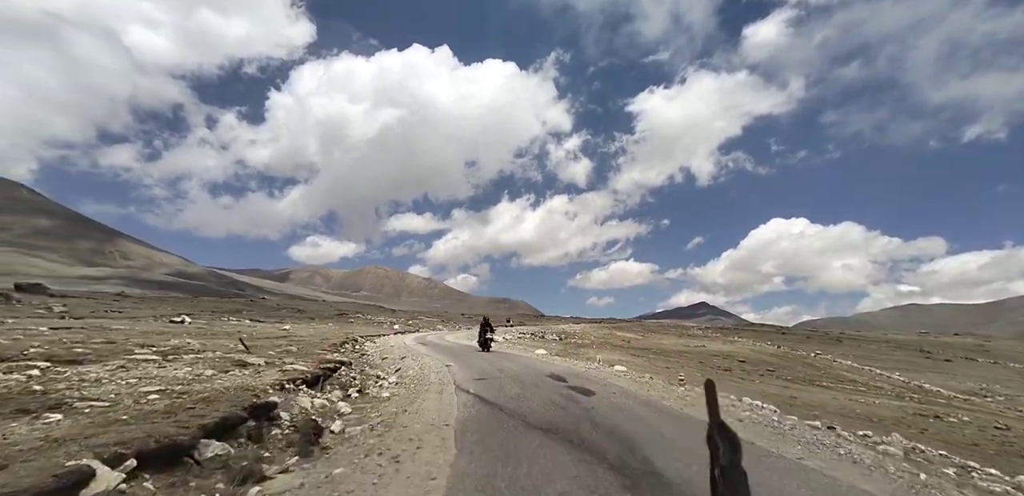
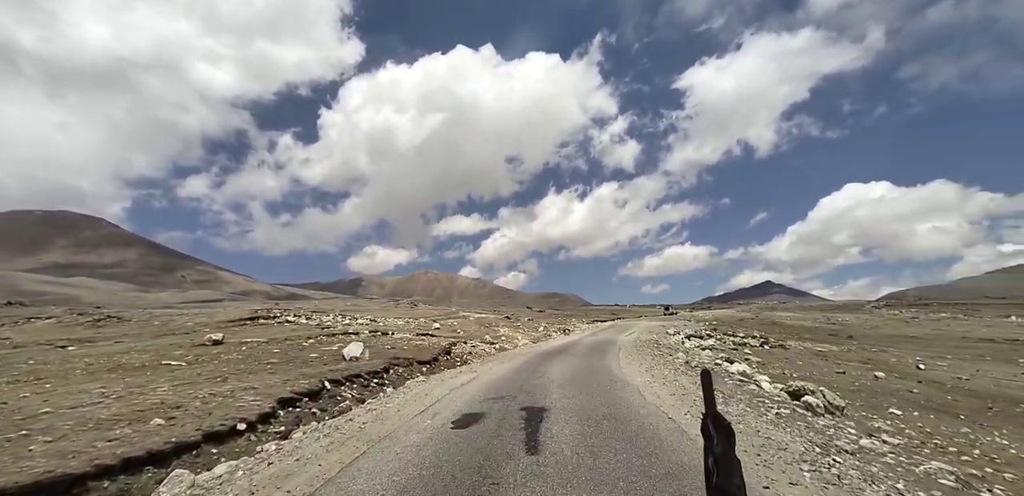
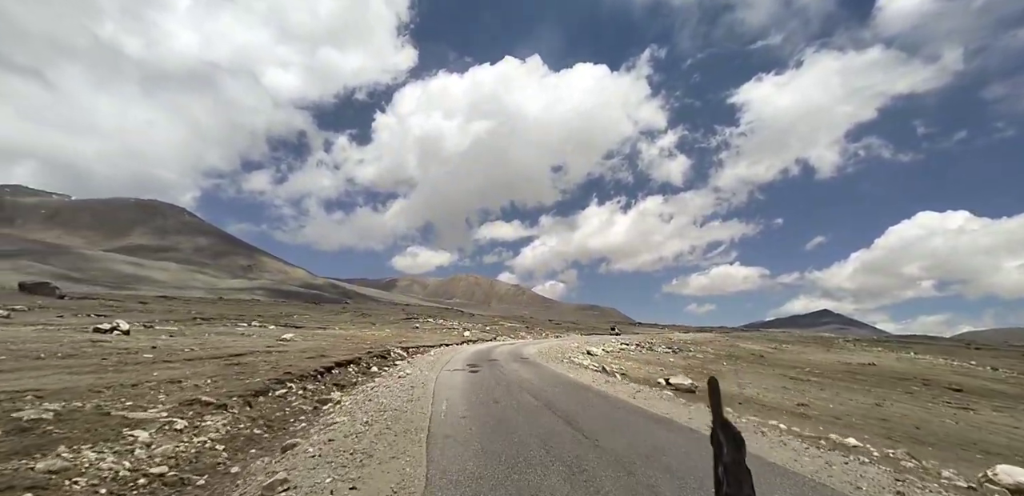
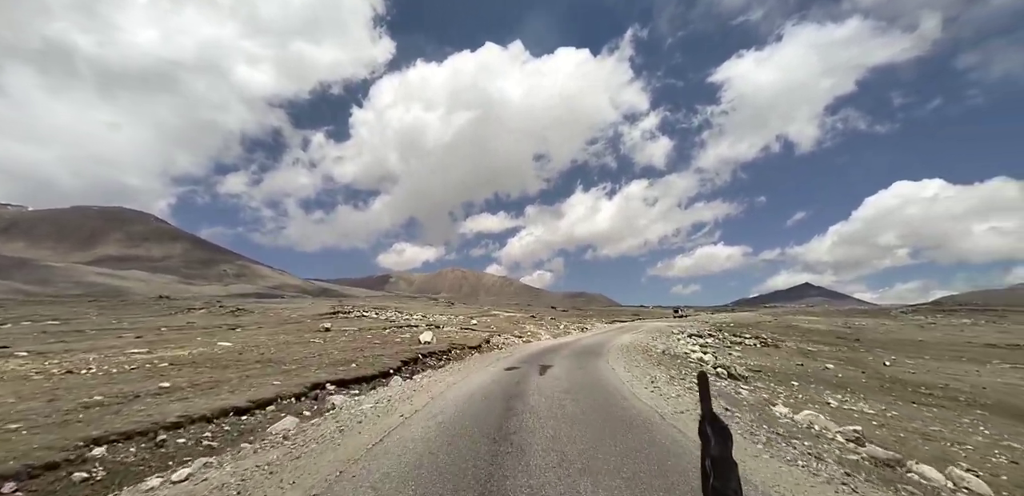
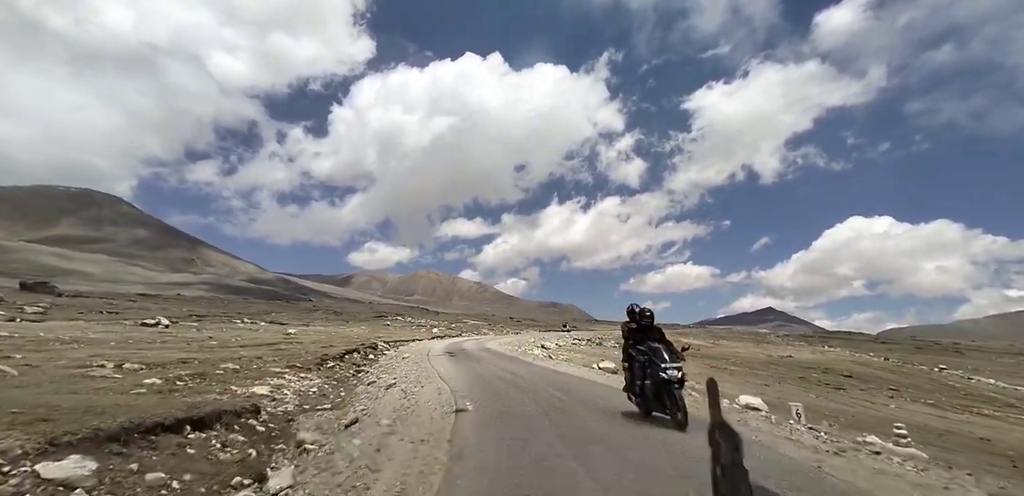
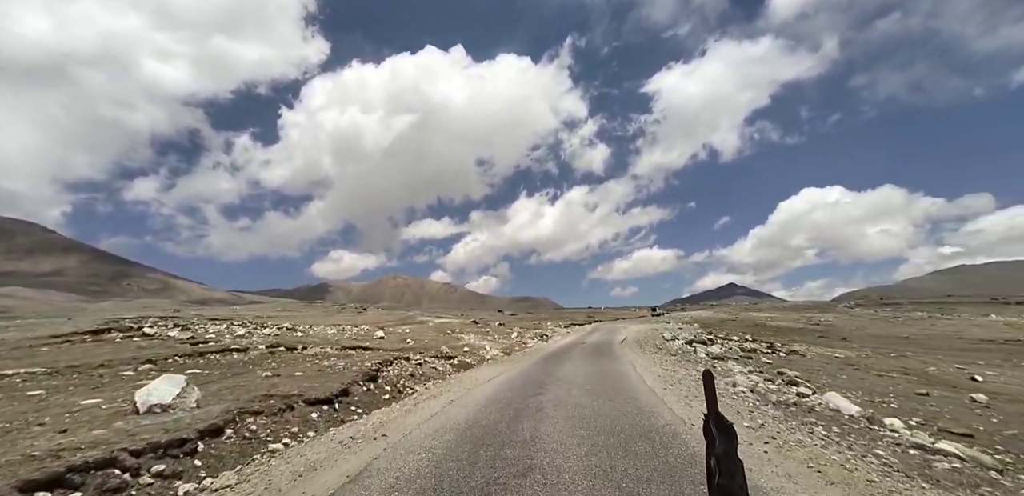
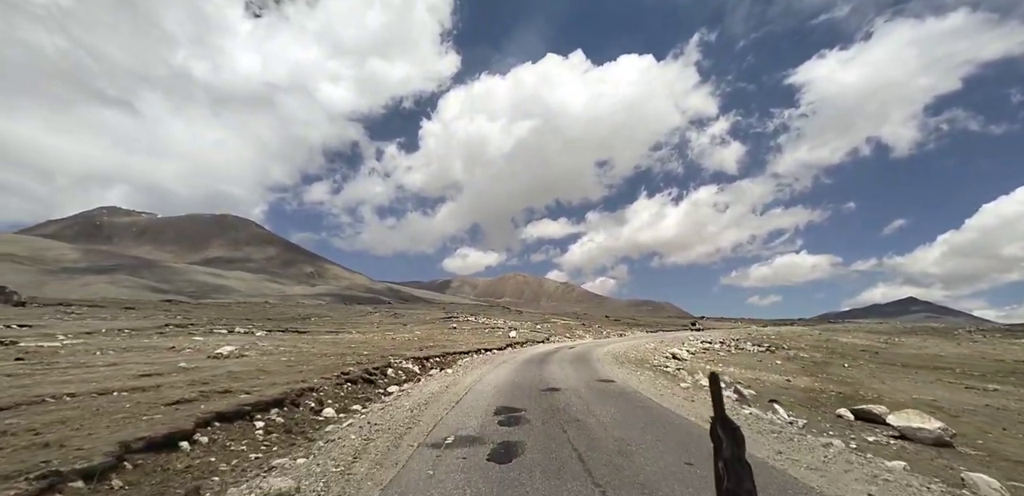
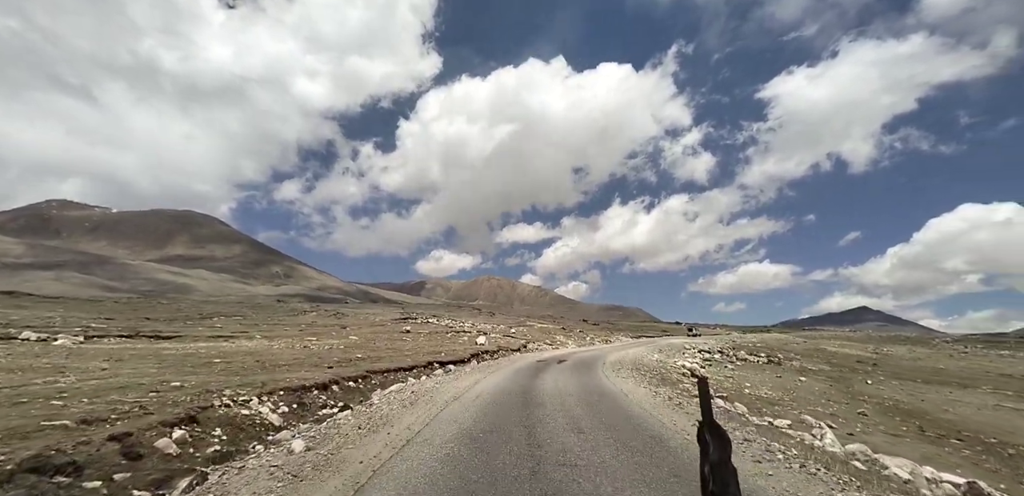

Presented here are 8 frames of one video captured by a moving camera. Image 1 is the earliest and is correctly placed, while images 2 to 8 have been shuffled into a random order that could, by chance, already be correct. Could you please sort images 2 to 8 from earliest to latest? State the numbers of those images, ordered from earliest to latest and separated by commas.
5, 3, 7, 8, 4, 2, 6
